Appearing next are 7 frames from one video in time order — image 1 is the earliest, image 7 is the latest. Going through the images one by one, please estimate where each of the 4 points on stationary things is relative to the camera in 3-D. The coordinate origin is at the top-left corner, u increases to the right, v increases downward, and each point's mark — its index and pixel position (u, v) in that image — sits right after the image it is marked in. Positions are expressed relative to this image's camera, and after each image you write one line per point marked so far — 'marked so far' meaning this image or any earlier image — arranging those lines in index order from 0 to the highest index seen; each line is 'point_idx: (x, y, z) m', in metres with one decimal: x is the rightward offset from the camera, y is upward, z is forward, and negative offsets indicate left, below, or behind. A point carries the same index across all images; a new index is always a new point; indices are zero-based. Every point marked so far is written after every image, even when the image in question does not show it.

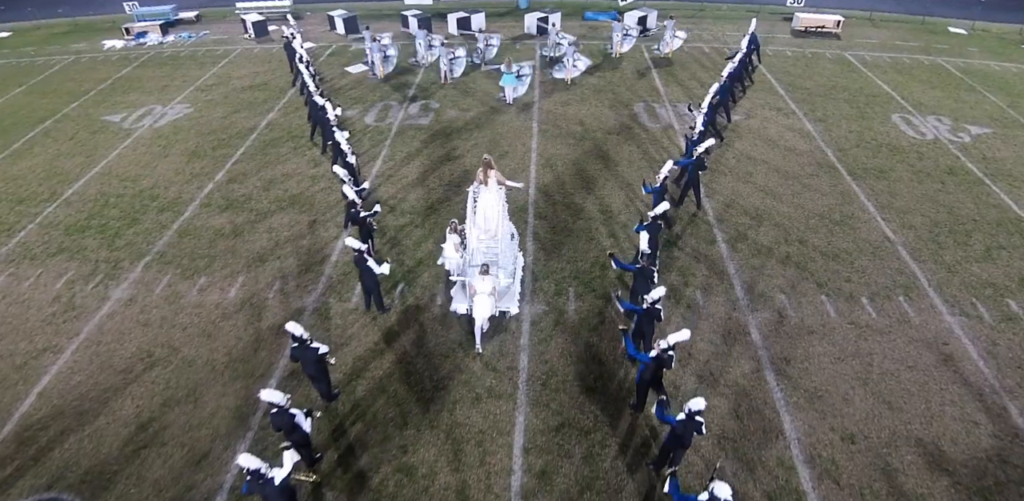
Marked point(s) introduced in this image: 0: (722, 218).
0: (+4.3, +0.6, +9.4) m
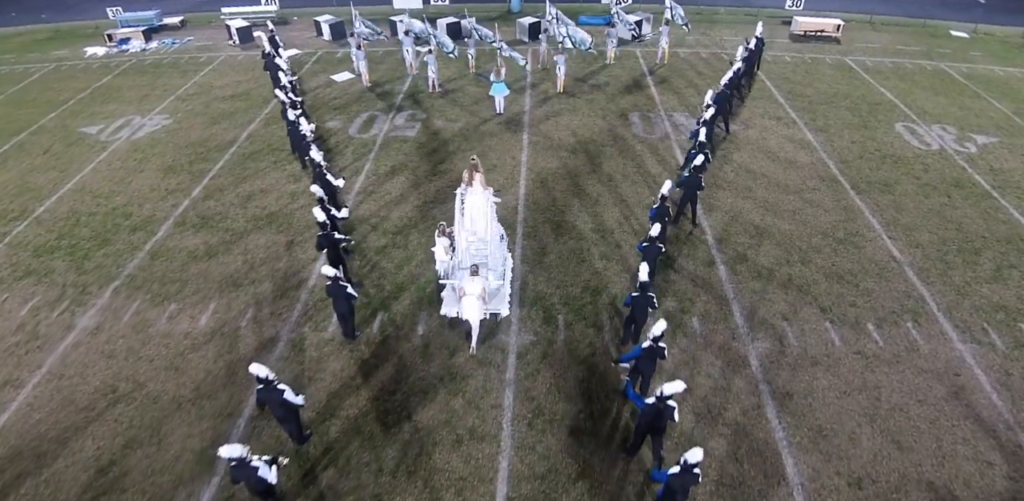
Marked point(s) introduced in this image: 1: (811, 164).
0: (+4.0, +0.3, +9.0) m
1: (+7.1, +2.0, +11.1) m
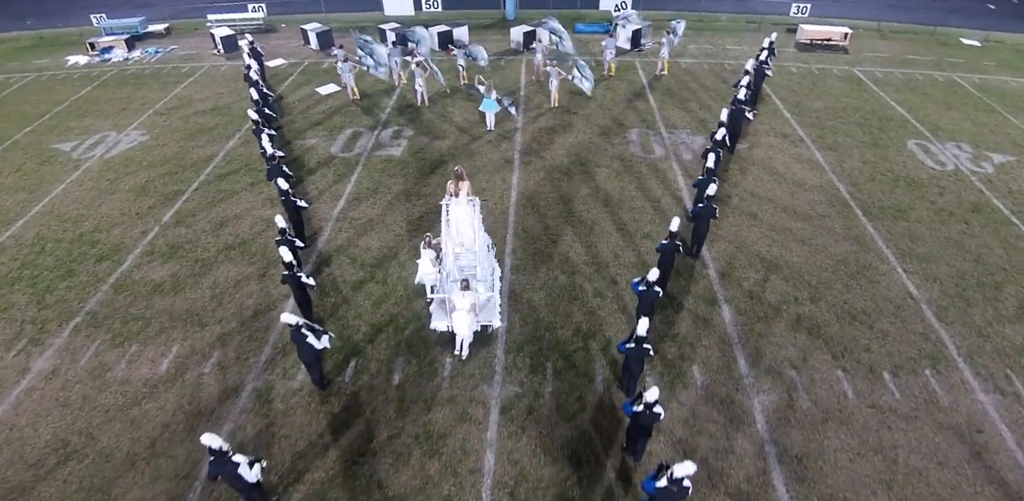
0: (+3.8, -0.4, +8.4) m
1: (+6.9, +1.4, +10.5) m
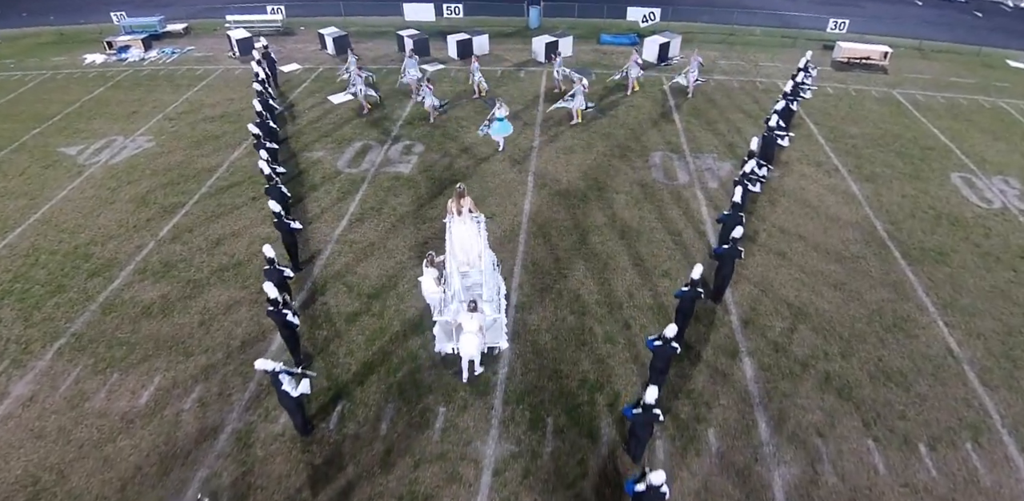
0: (+3.9, -1.1, +7.8) m
1: (+7.1, +0.6, +9.8) m
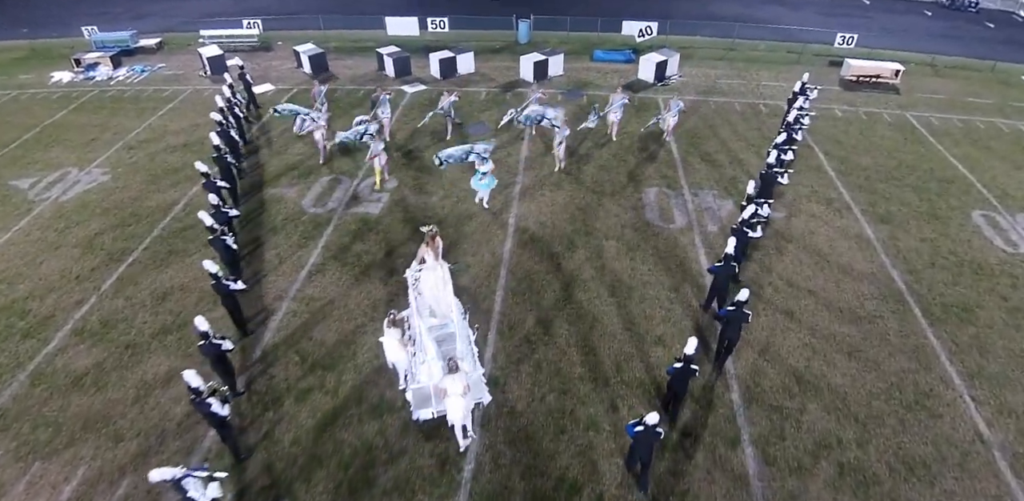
0: (+3.5, -2.1, +6.9) m
1: (+6.8, -0.4, +8.9) m
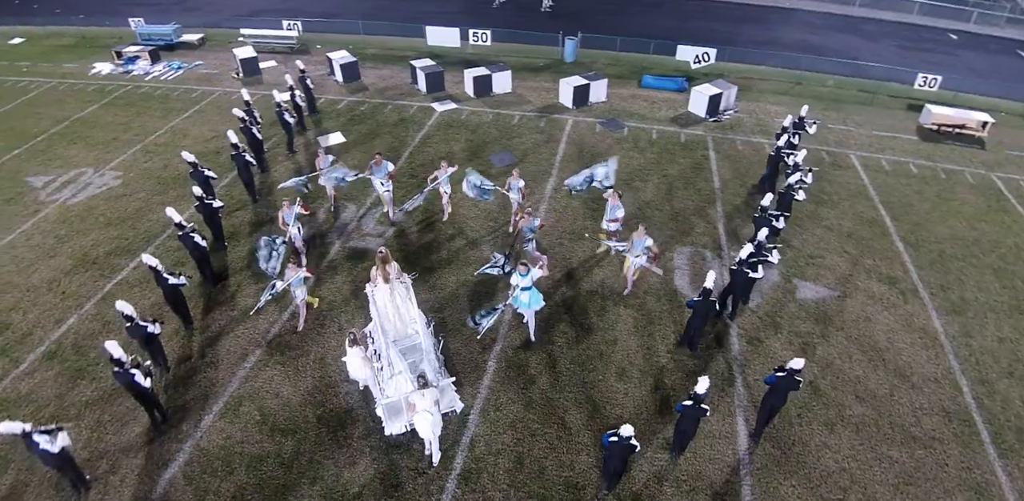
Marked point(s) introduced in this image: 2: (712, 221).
0: (+3.1, -3.4, +5.8) m
1: (+6.7, -2.1, +7.5) m
2: (+4.2, +0.6, +10.0) m
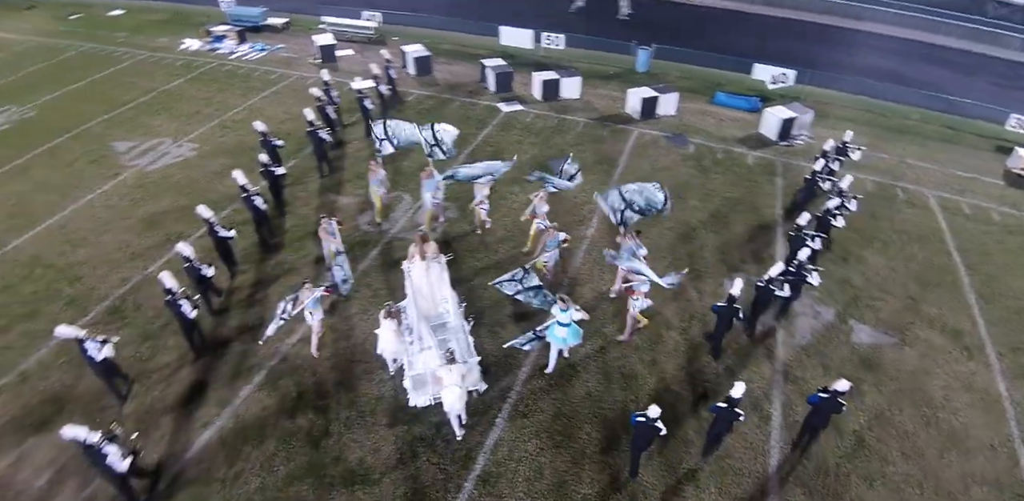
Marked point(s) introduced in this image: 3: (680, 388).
0: (+3.3, -3.9, +5.5) m
1: (+7.1, -2.9, +6.9) m
2: (+5.1, 0.0, +9.6) m
3: (+2.6, -2.1, +7.2) m
